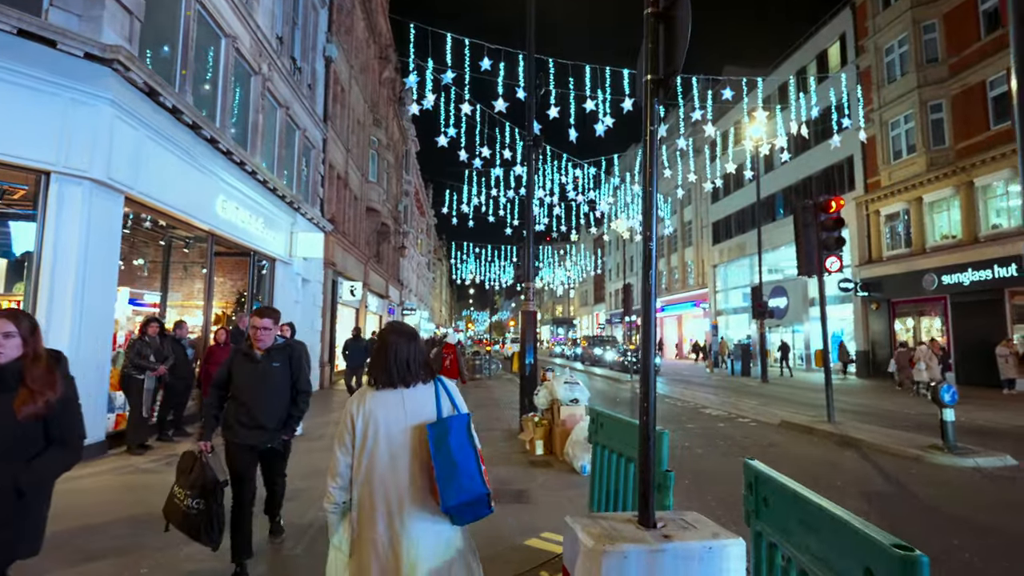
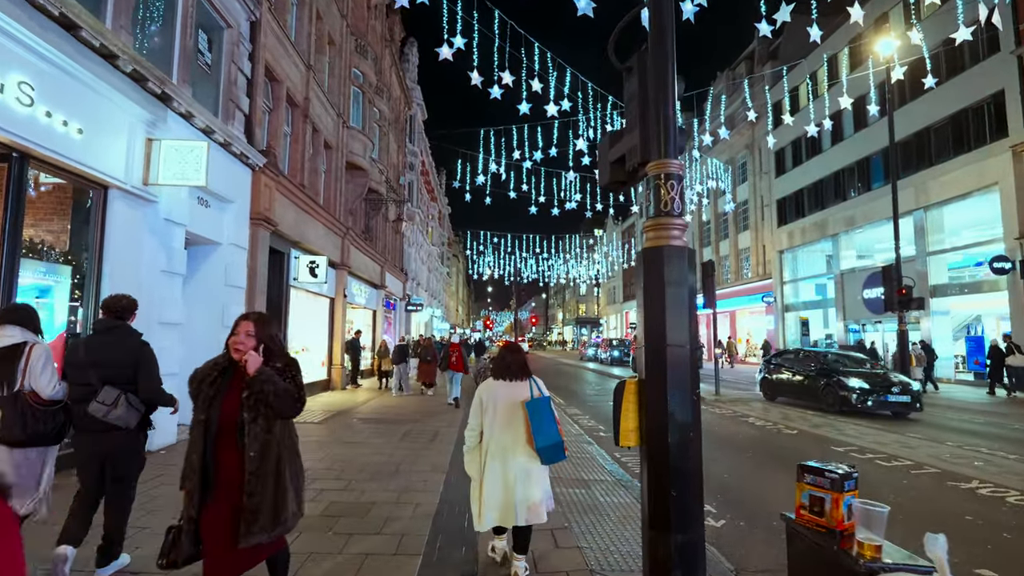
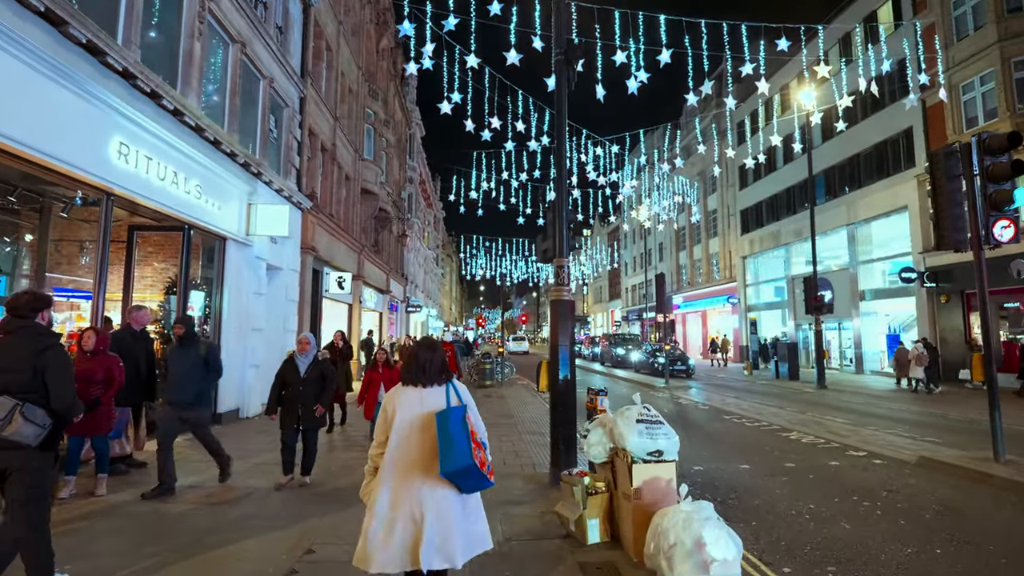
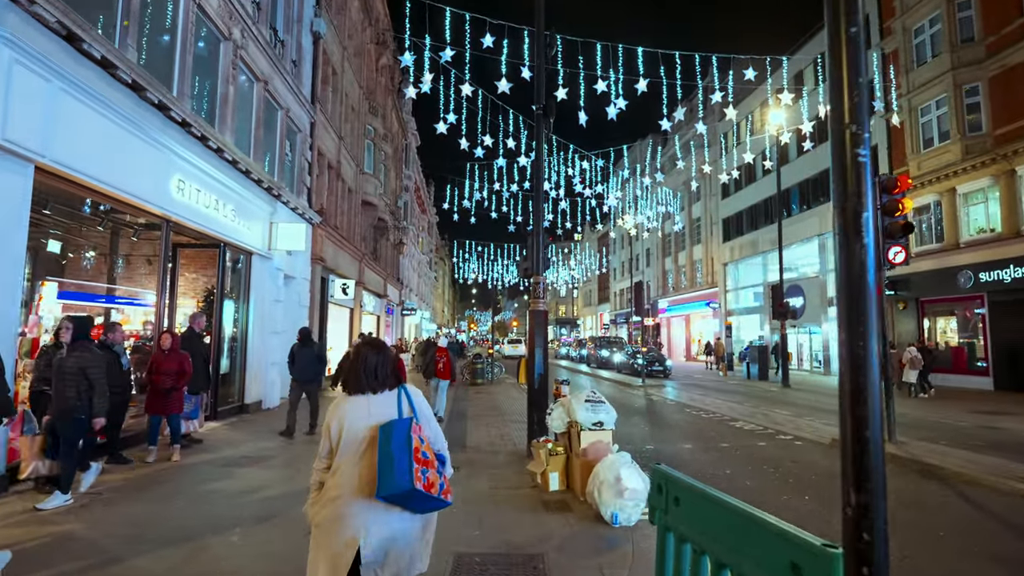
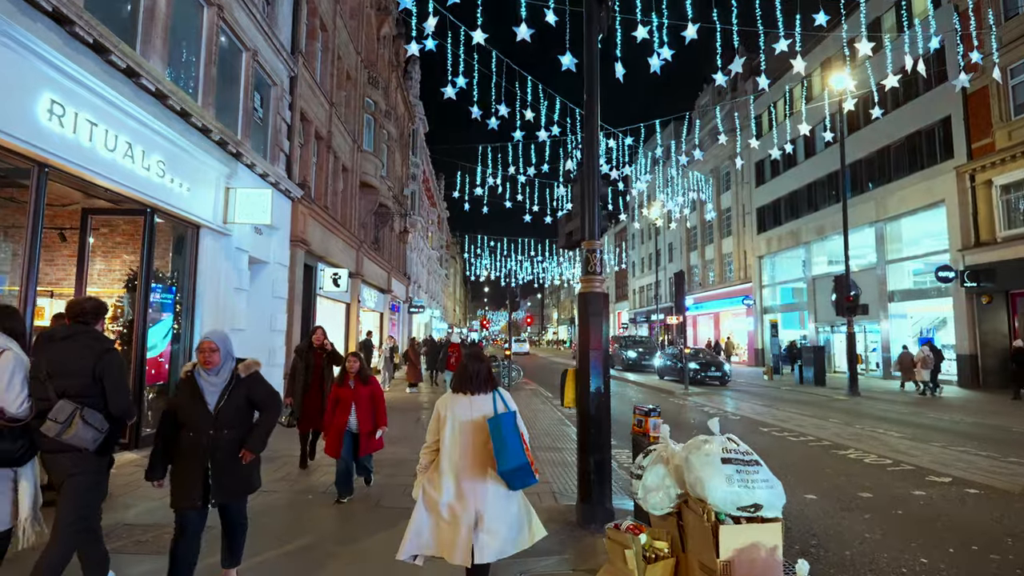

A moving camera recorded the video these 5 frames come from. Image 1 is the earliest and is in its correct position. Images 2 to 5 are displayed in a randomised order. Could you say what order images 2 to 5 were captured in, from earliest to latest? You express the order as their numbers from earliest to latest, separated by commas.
4, 3, 5, 2
